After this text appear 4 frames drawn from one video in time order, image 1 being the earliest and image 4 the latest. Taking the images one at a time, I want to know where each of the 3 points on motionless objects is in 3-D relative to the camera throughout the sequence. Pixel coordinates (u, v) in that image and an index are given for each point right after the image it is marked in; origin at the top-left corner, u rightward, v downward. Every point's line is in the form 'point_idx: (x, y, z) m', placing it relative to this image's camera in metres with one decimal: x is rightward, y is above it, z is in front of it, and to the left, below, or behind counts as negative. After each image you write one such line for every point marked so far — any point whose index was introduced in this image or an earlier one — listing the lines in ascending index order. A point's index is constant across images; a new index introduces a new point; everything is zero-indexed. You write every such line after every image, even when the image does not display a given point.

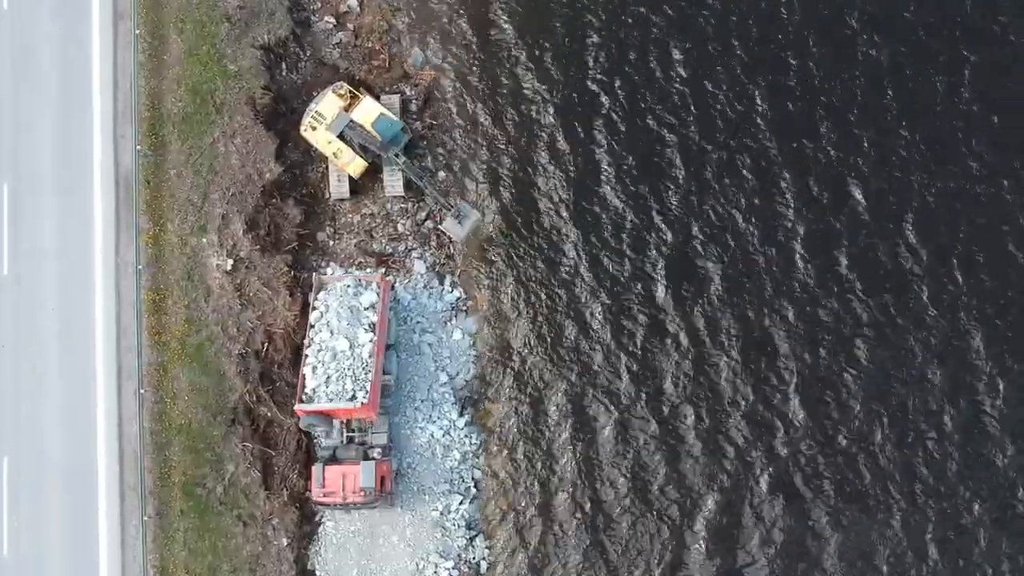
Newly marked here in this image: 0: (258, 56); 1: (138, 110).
0: (-6.4, +5.8, +17.5) m
1: (-9.3, +4.4, +17.1) m
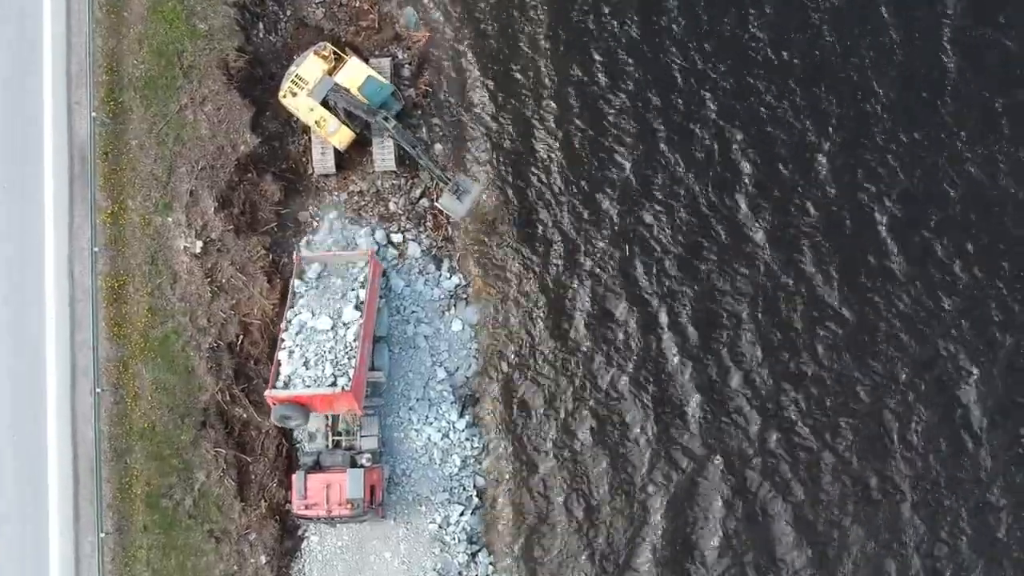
0: (-6.3, +6.1, +15.6) m
1: (-9.2, +4.7, +15.3) m
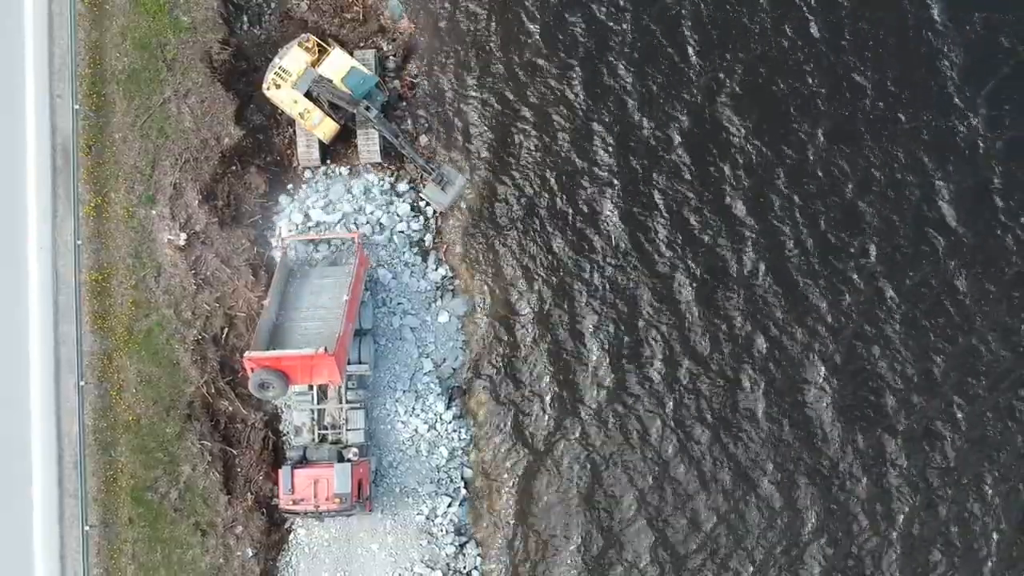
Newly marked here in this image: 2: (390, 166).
0: (-6.7, +6.3, +15.6) m
1: (-9.5, +4.9, +15.2) m
2: (-2.8, +2.8, +16.0) m
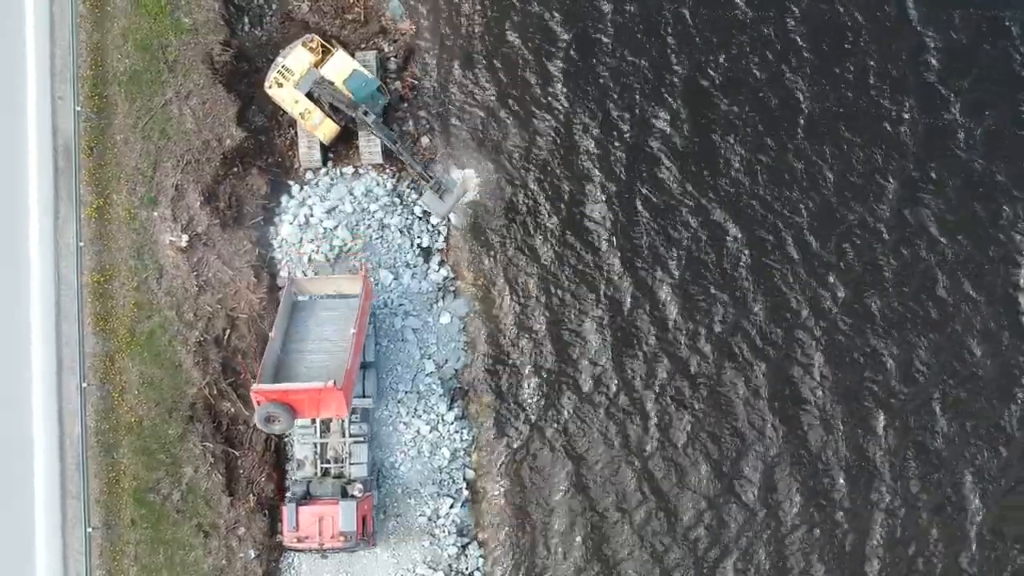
0: (-6.6, +6.2, +15.6) m
1: (-9.5, +4.8, +15.2) m
2: (-2.8, +2.8, +16.0) m
